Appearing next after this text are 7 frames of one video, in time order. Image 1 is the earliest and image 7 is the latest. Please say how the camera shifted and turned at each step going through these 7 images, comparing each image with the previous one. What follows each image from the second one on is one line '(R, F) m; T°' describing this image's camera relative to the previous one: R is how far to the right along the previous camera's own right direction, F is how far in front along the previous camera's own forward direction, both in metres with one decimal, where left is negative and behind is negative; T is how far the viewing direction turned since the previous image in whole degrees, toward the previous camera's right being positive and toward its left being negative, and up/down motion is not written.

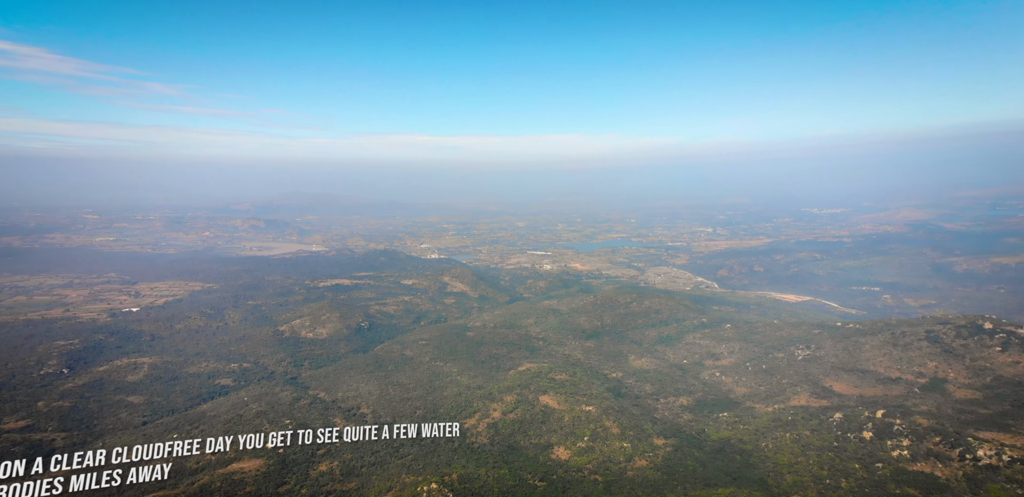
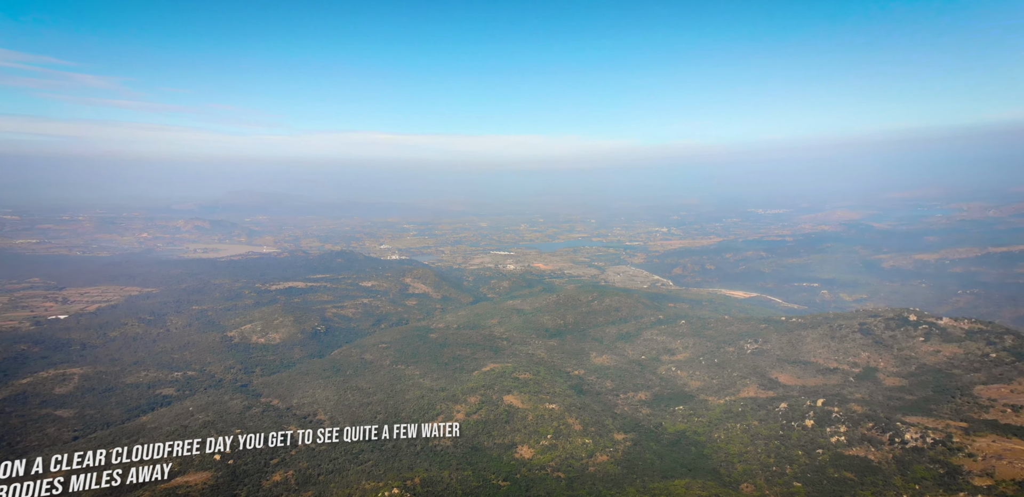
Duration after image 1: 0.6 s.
(+0.7, -2.8) m; +3°
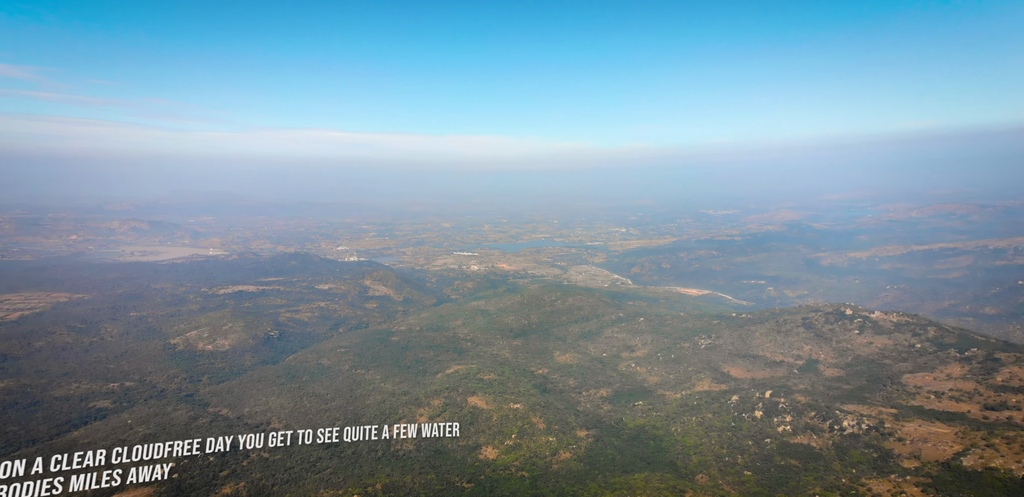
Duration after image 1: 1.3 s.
(+0.6, -2.6) m; +3°
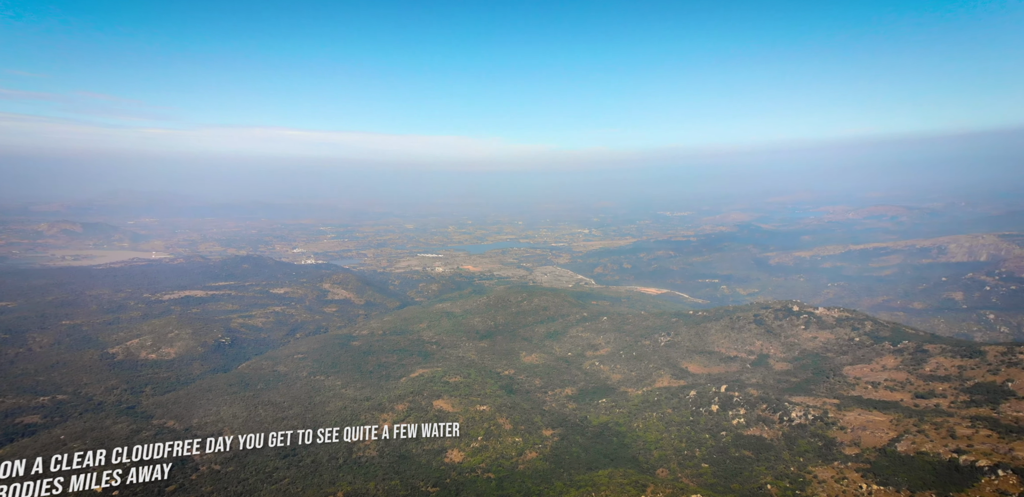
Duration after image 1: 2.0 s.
(+0.6, -2.3) m; +3°
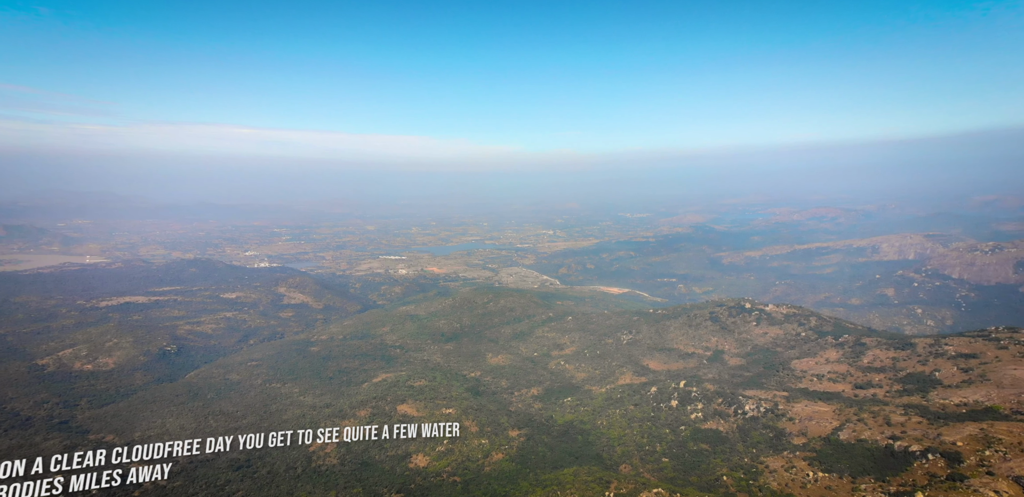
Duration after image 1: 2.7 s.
(+0.6, -2.1) m; +3°
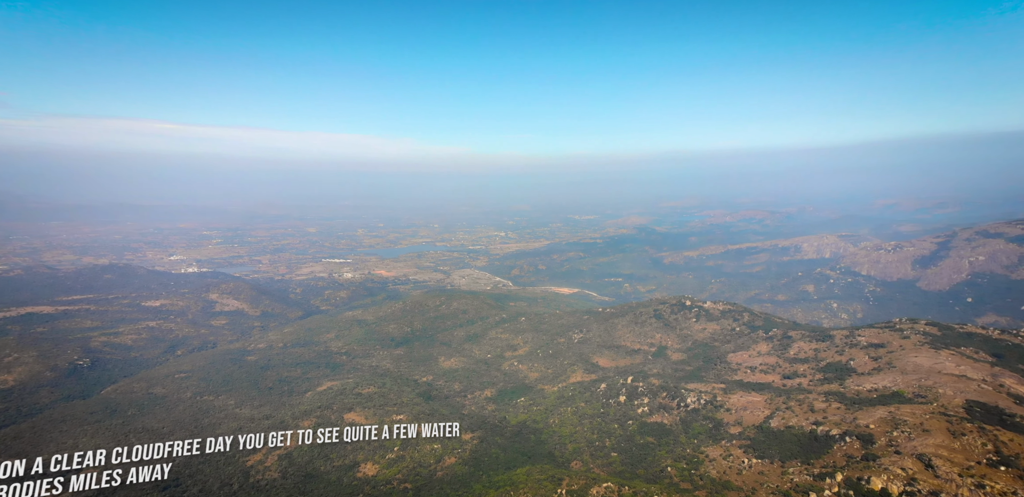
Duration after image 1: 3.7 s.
(+1.0, -2.7) m; +4°
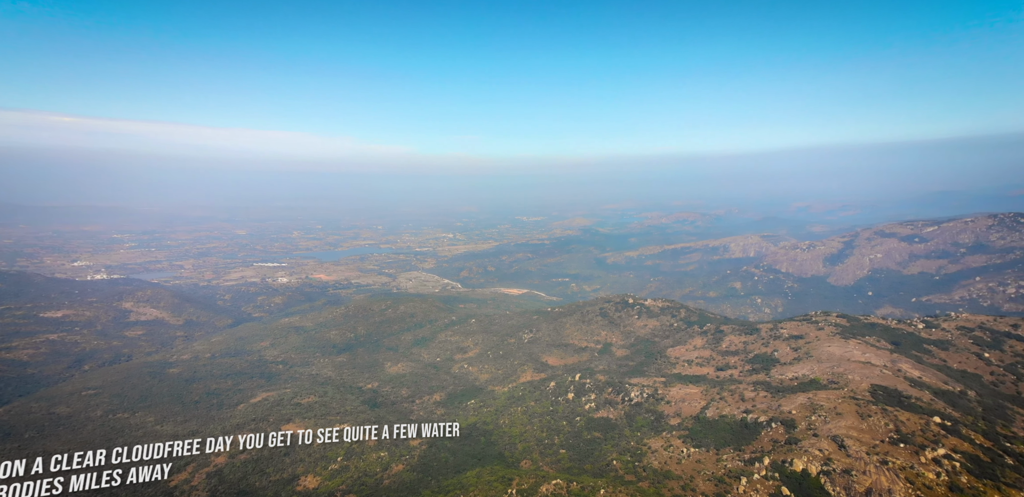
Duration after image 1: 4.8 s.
(+1.0, -2.6) m; +4°
